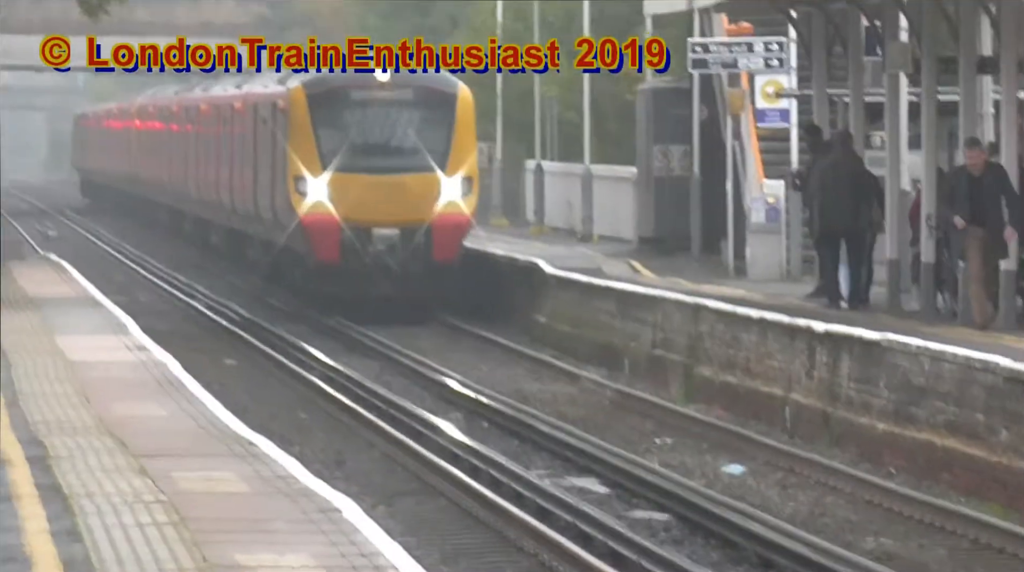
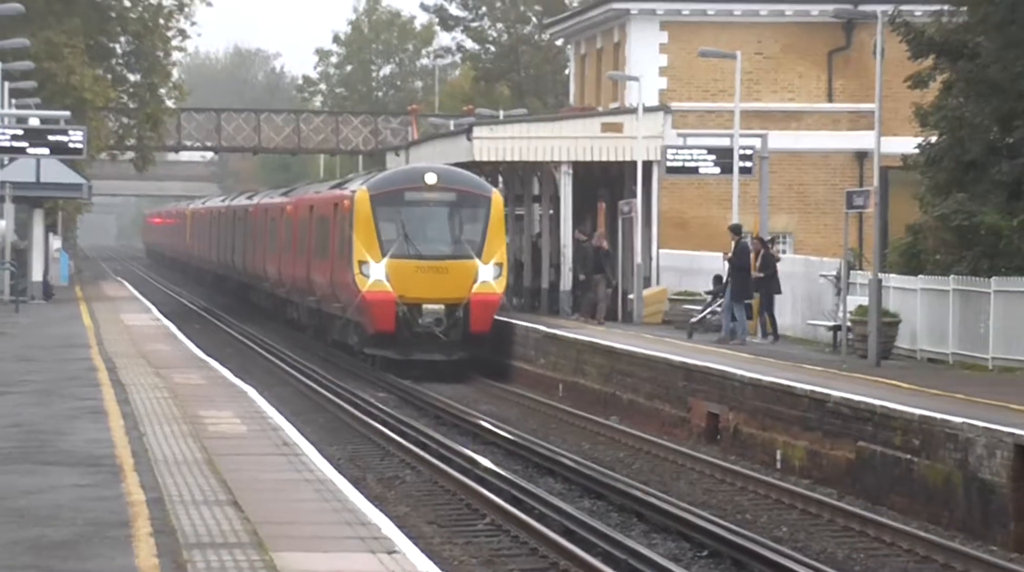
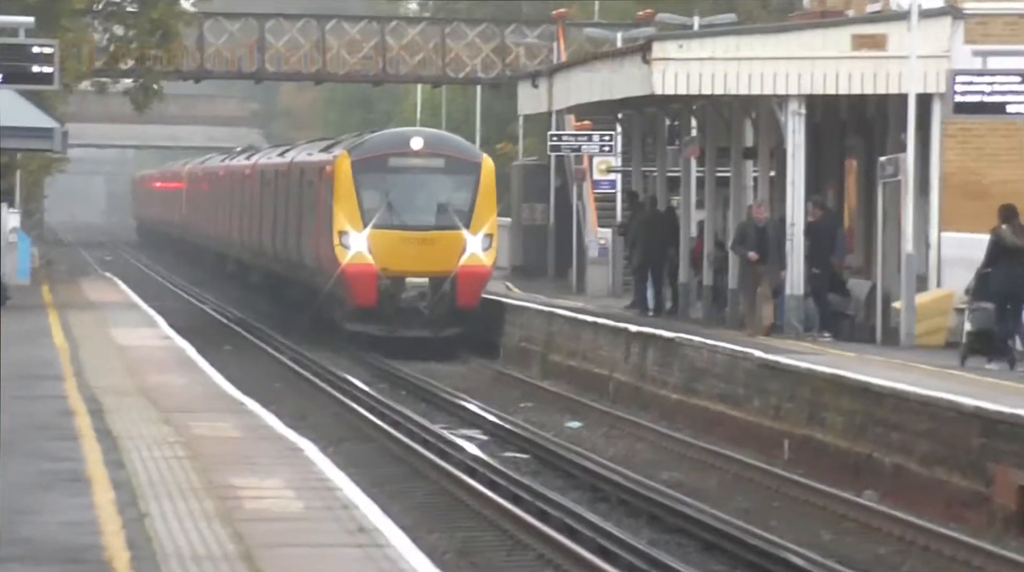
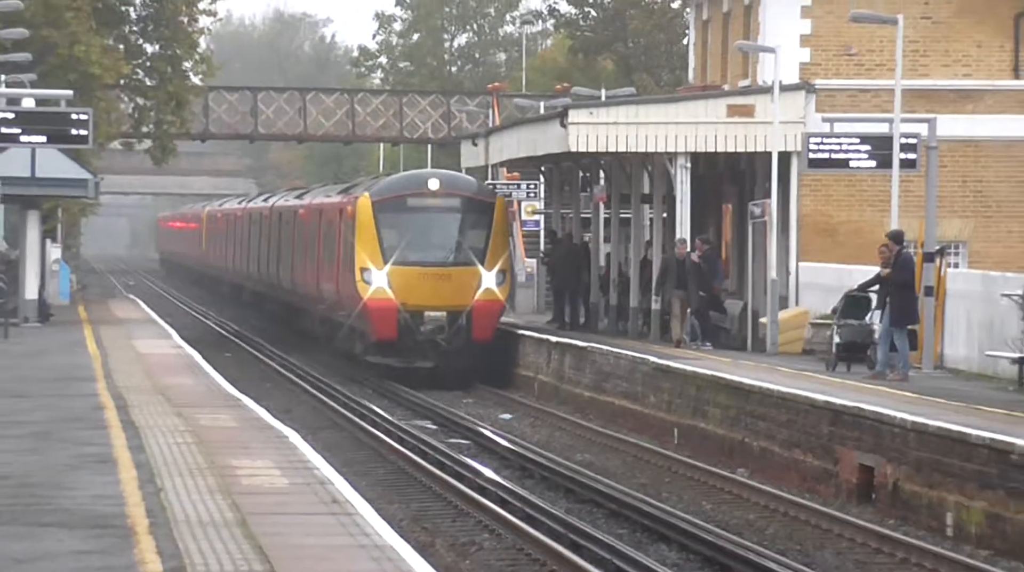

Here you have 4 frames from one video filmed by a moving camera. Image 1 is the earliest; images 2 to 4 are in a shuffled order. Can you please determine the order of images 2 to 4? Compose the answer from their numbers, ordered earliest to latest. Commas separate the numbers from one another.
3, 4, 2
